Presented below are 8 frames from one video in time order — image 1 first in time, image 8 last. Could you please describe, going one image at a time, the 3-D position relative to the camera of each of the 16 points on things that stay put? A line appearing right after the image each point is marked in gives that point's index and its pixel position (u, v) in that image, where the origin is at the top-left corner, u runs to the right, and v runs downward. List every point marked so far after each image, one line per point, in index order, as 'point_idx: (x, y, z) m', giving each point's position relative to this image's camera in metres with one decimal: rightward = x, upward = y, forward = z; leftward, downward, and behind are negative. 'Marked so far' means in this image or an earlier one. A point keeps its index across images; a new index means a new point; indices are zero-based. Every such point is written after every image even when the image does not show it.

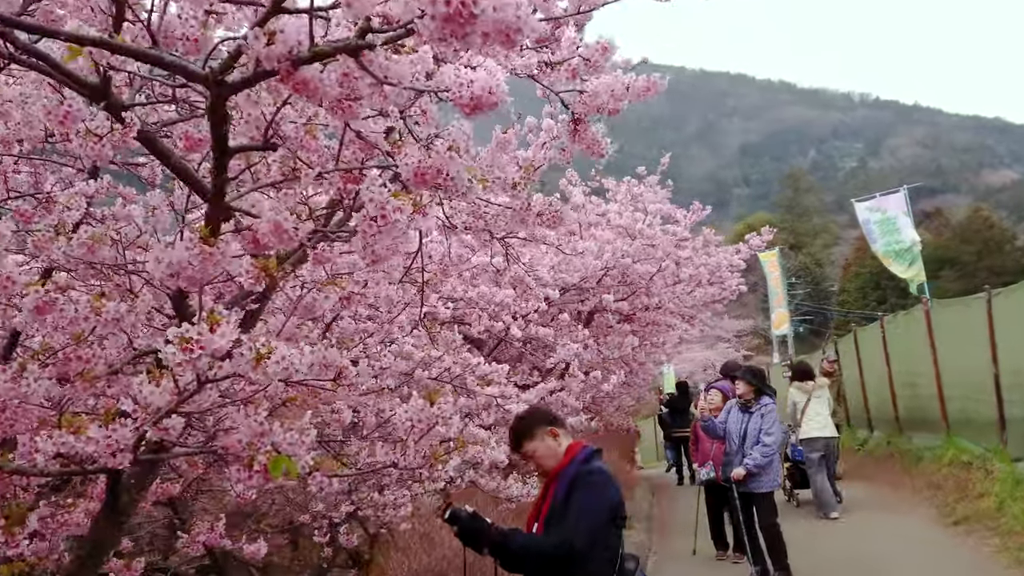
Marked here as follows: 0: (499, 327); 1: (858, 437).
0: (-0.2, -0.3, +7.4) m
1: (+4.7, -2.0, +12.3) m
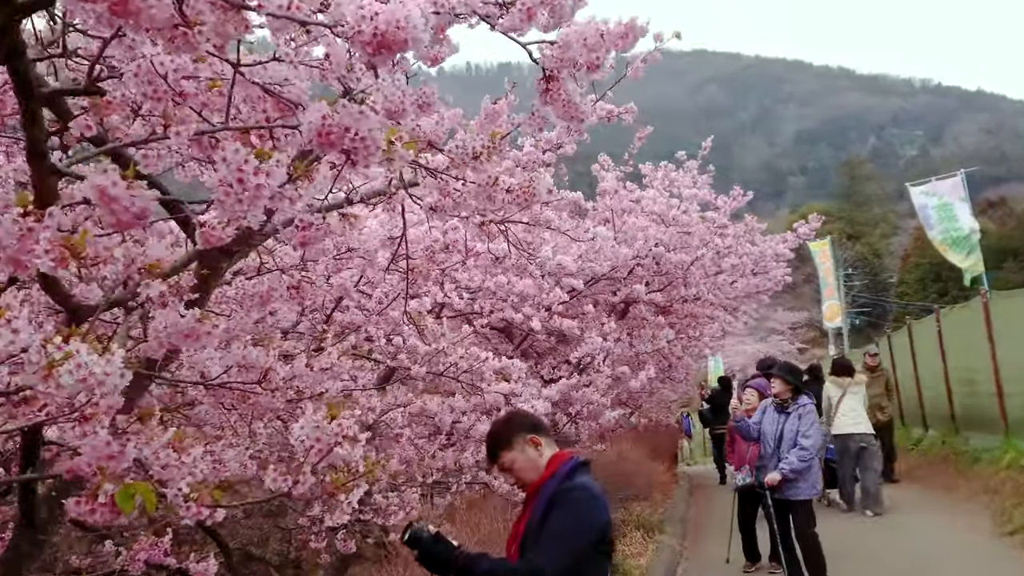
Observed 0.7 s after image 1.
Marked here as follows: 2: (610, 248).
0: (0.0, -0.2, +7.1) m
1: (+5.1, -1.9, +11.7) m
2: (+0.9, +0.4, +8.7) m
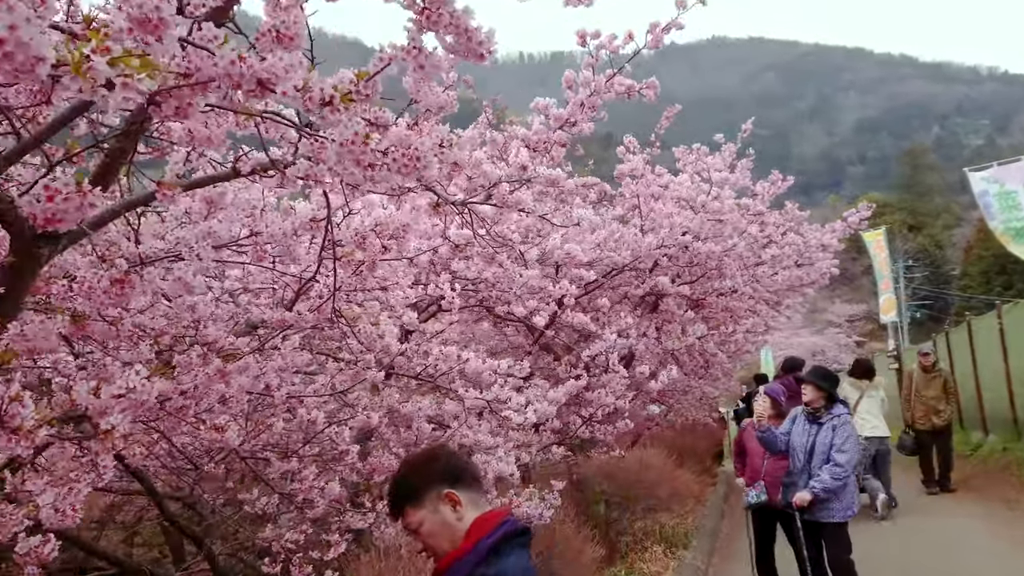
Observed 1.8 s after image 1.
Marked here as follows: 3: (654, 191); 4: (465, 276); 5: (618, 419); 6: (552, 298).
0: (0.0, -0.2, +6.4) m
1: (+5.4, -1.8, +10.8) m
2: (+1.0, +0.4, +8.0) m
3: (+1.4, +0.9, +8.9) m
4: (-0.3, +0.1, +6.1) m
5: (+0.9, -1.1, +7.6) m
6: (+0.3, -0.1, +6.6) m
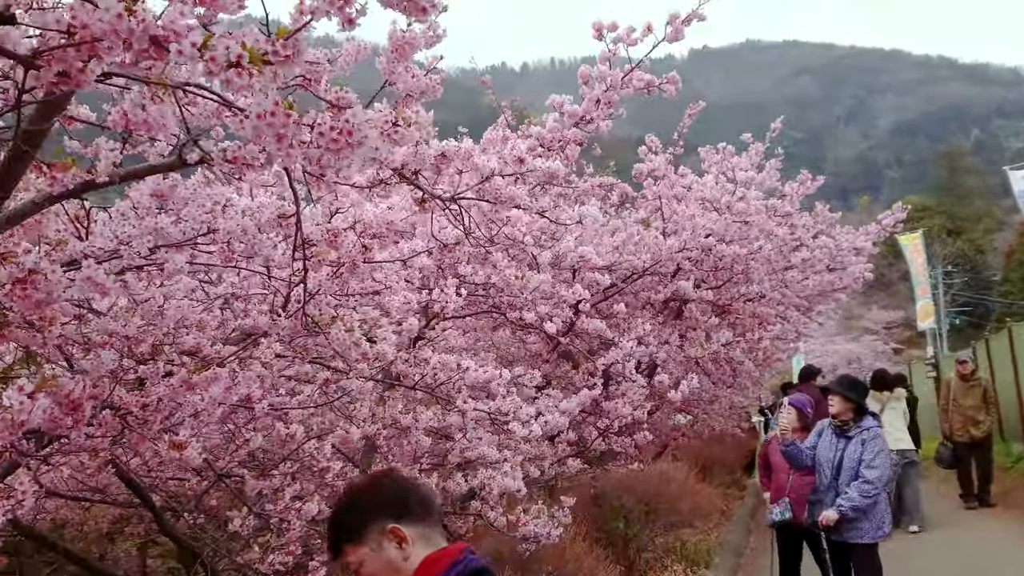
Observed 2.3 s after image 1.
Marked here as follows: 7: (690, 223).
0: (+0.1, -0.2, +6.1) m
1: (+5.6, -1.9, +10.3) m
2: (+1.2, +0.4, +7.6) m
3: (+1.5, +0.9, +8.6) m
4: (-0.3, +0.1, +5.9) m
5: (+1.0, -1.1, +7.3) m
6: (+0.4, -0.1, +6.4) m
7: (+1.5, +0.6, +7.9) m
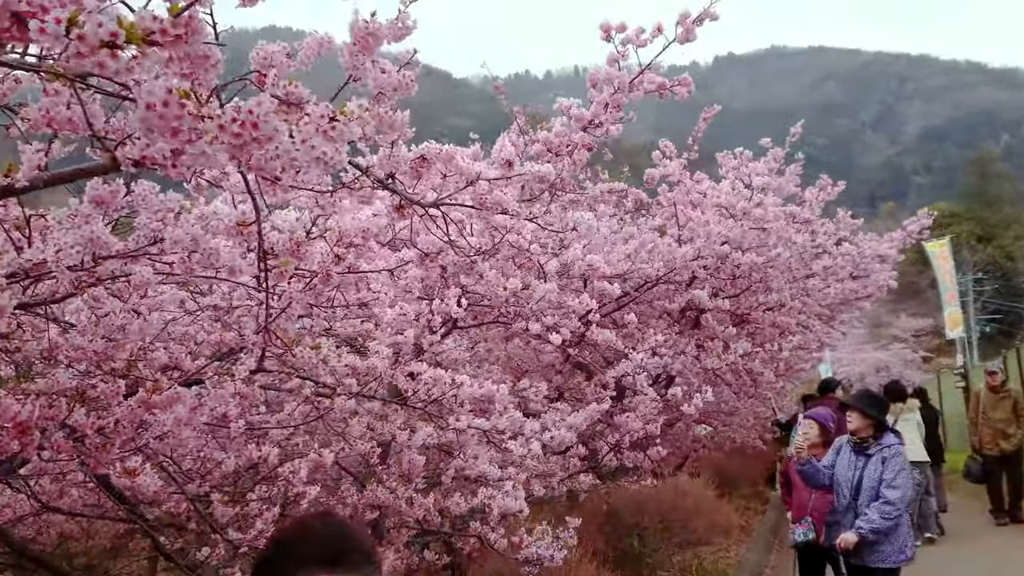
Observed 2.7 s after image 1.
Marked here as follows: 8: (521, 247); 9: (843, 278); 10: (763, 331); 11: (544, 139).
0: (+0.2, -0.3, +5.9) m
1: (+5.8, -2.0, +9.9) m
2: (+1.2, +0.3, +7.4) m
3: (+1.6, +0.8, +8.3) m
4: (-0.2, 0.0, +5.7) m
5: (+1.1, -1.2, +7.0) m
6: (+0.4, -0.2, +6.1) m
7: (+1.6, +0.5, +7.6) m
8: (+0.1, +0.3, +6.0) m
9: (+3.8, +0.1, +10.4) m
10: (+2.5, -0.4, +9.1) m
11: (+0.2, +1.1, +6.5) m
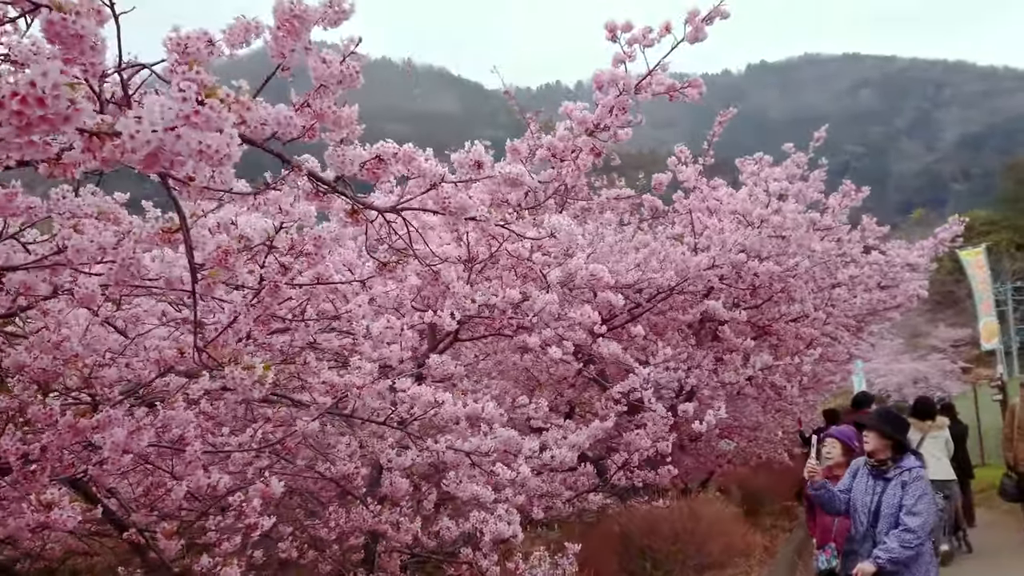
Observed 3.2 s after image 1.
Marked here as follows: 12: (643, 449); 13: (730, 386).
0: (+0.2, -0.3, +5.6) m
1: (+5.9, -2.0, +9.4) m
2: (+1.3, +0.2, +7.1) m
3: (+1.7, +0.7, +8.0) m
4: (-0.2, -0.1, +5.4) m
5: (+1.1, -1.3, +6.7) m
6: (+0.4, -0.2, +5.8) m
7: (+1.7, +0.4, +7.3) m
8: (+0.1, +0.2, +5.8) m
9: (+3.9, 0.0, +10.0) m
10: (+2.6, -0.5, +8.7) m
11: (+0.2, +1.0, +6.2) m
12: (+0.9, -1.1, +6.2) m
13: (+1.9, -0.9, +7.9) m
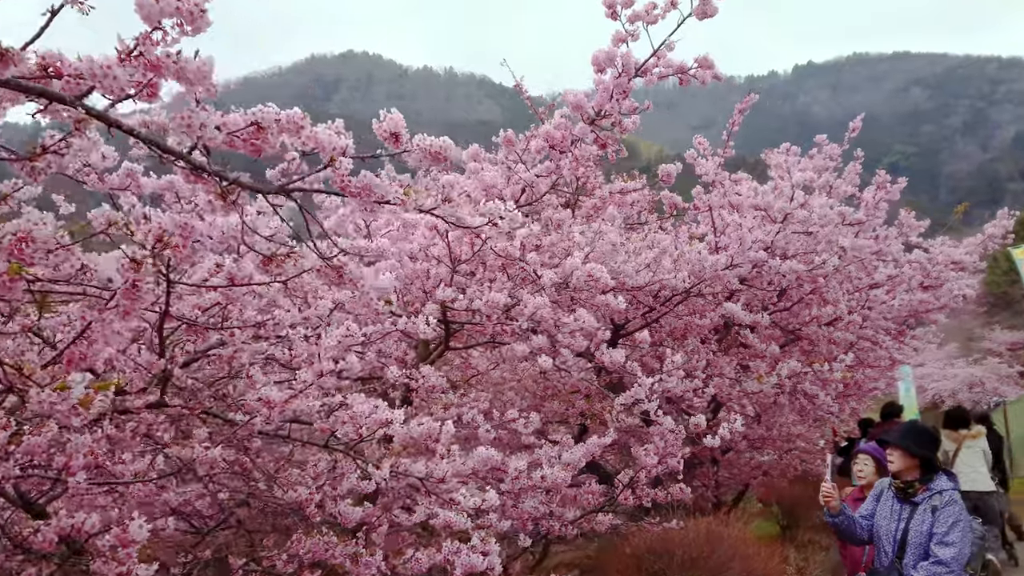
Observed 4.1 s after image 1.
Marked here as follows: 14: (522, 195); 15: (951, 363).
0: (+0.1, -0.3, +5.1) m
1: (+6.0, -2.0, +8.6) m
2: (+1.3, +0.2, +6.5) m
3: (+1.8, +0.7, +7.4) m
4: (-0.3, -0.1, +4.9) m
5: (+1.1, -1.3, +6.1) m
6: (+0.4, -0.3, +5.3) m
7: (+1.7, +0.4, +6.7) m
8: (0.0, +0.2, +5.2) m
9: (+4.1, 0.0, +9.3) m
10: (+2.7, -0.5, +8.1) m
11: (+0.2, +1.0, +5.7) m
12: (+0.9, -1.1, +5.6) m
13: (+1.9, -0.9, +7.3) m
14: (+0.1, +0.6, +6.1) m
15: (+8.4, -1.4, +17.5) m
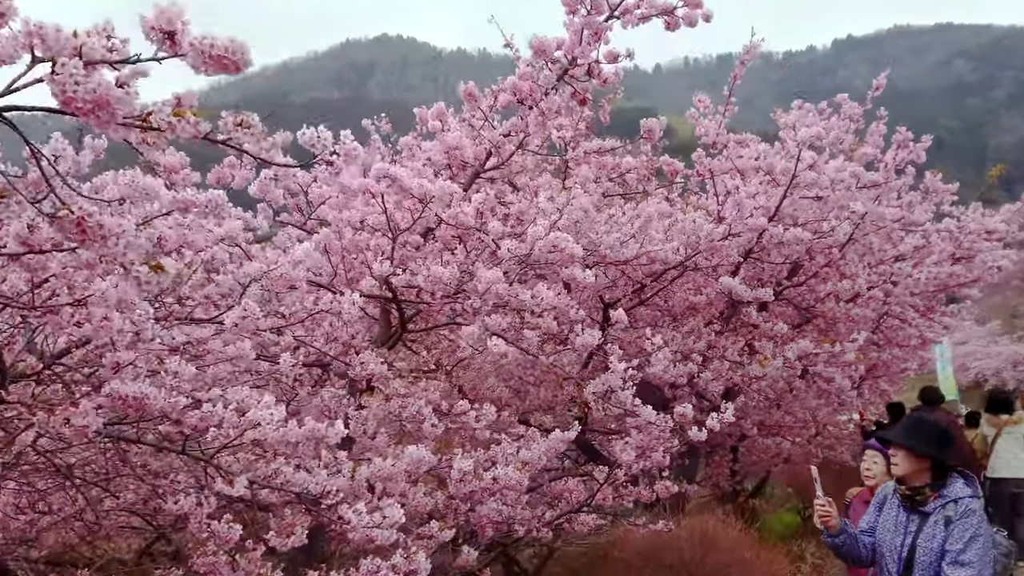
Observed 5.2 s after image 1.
0: (-0.1, -0.2, +4.4) m
1: (+5.9, -1.8, +7.7) m
2: (+1.1, +0.4, +5.8) m
3: (+1.6, +0.9, +6.6) m
4: (-0.6, 0.0, +4.2) m
5: (+0.9, -1.1, +5.4) m
6: (+0.1, -0.1, +4.6) m
7: (+1.5, +0.6, +6.0) m
8: (-0.2, +0.3, +4.6) m
9: (+4.0, +0.3, +8.5) m
10: (+2.6, -0.3, +7.3) m
11: (0.0, +1.1, +5.0) m
12: (+0.7, -1.0, +5.0) m
13: (+1.8, -0.7, +6.6) m
14: (-0.1, +0.8, +5.4) m
15: (+8.7, -1.0, +16.5) m
